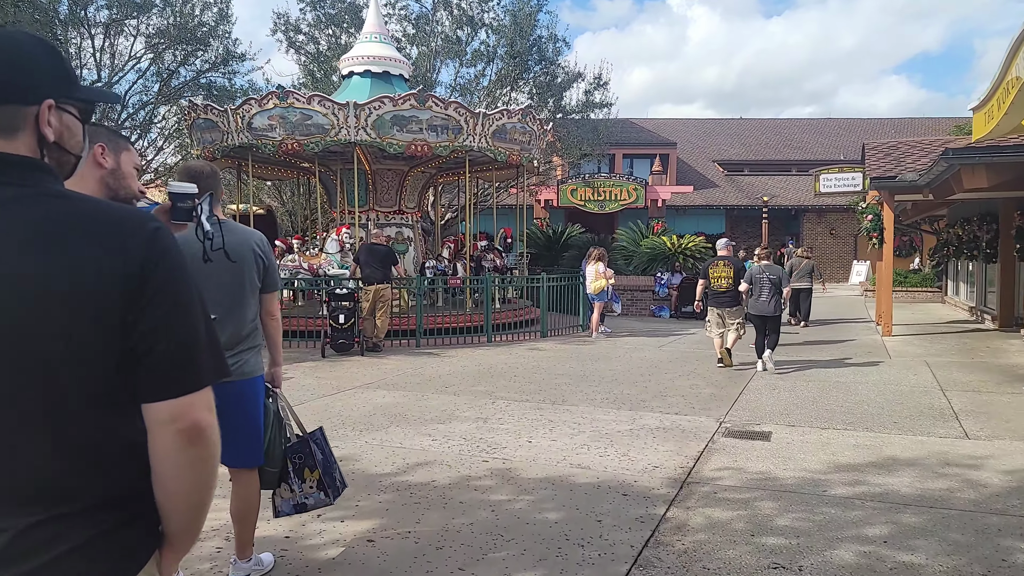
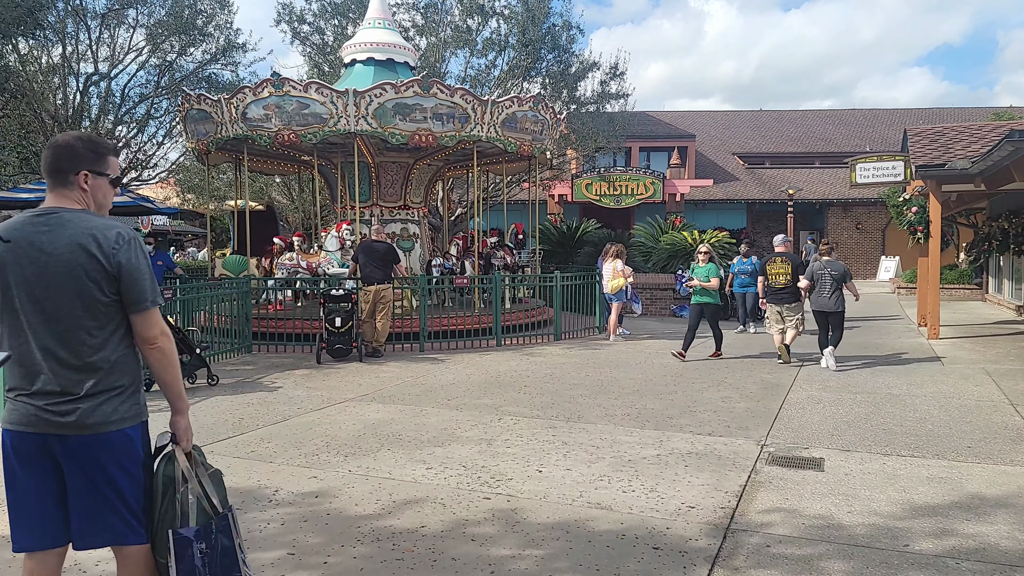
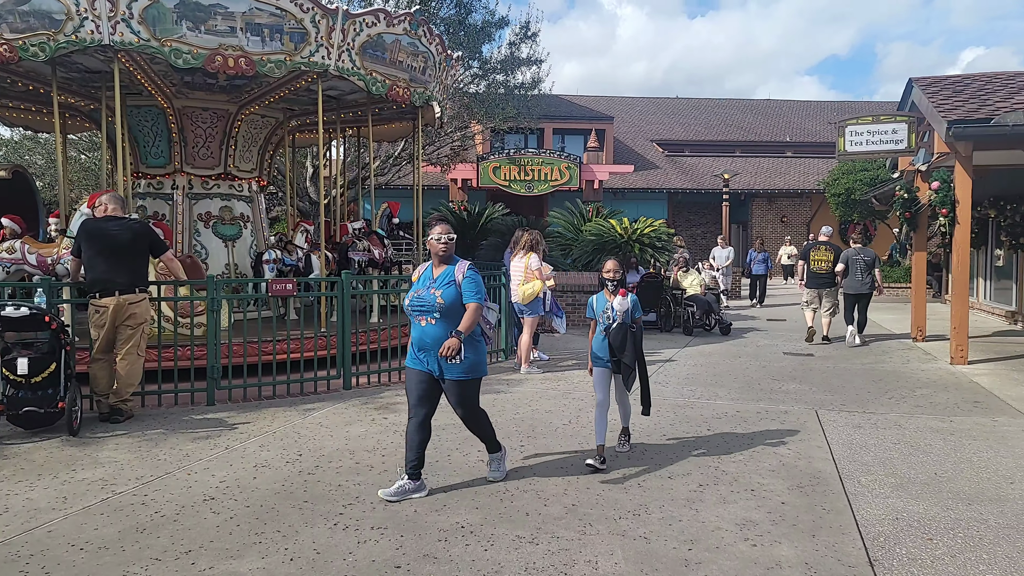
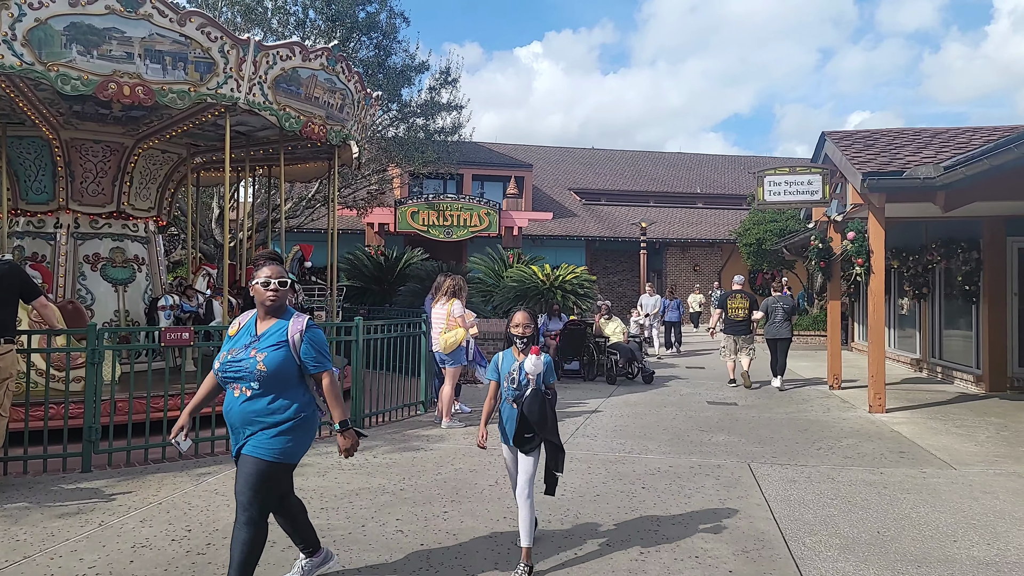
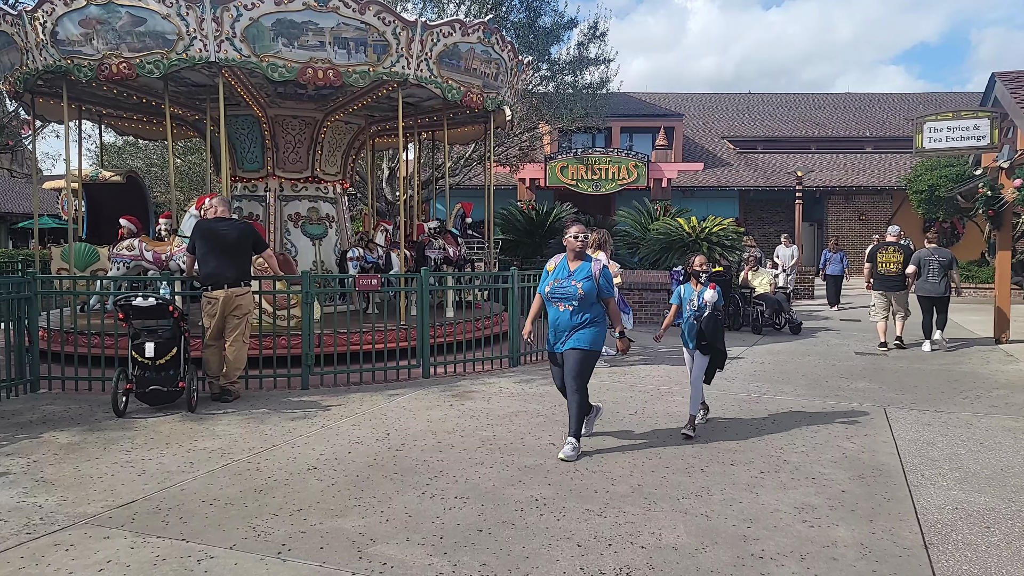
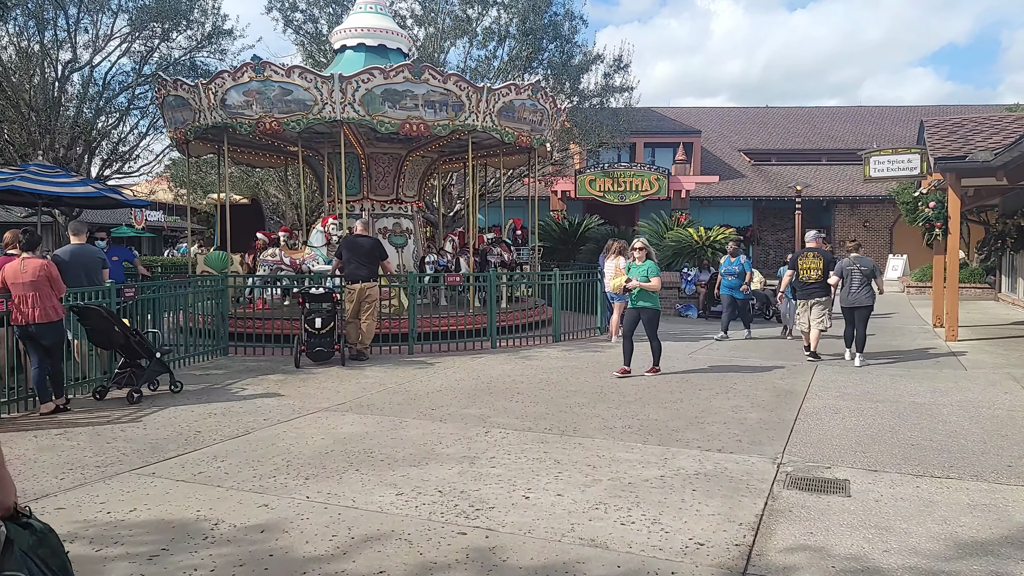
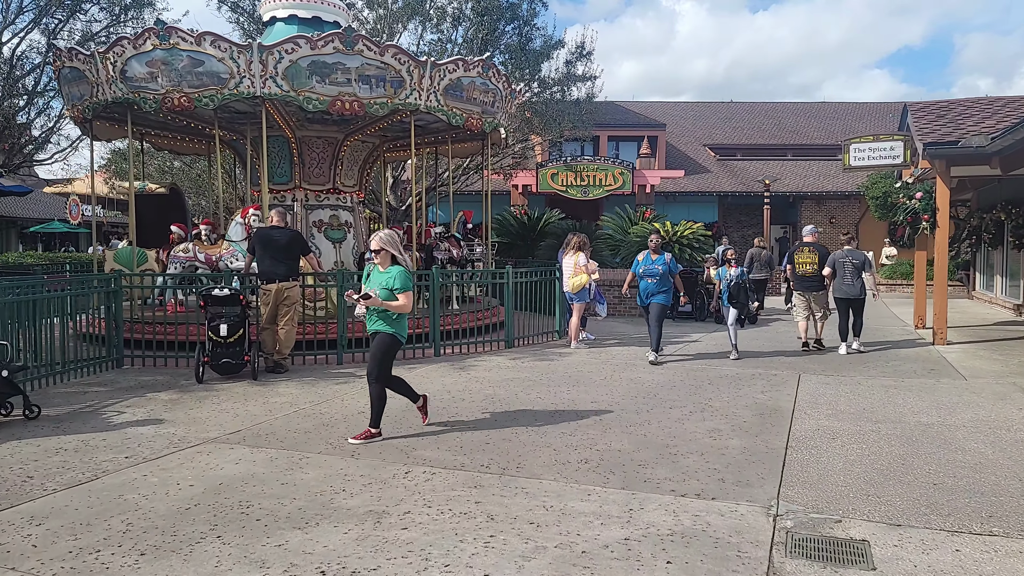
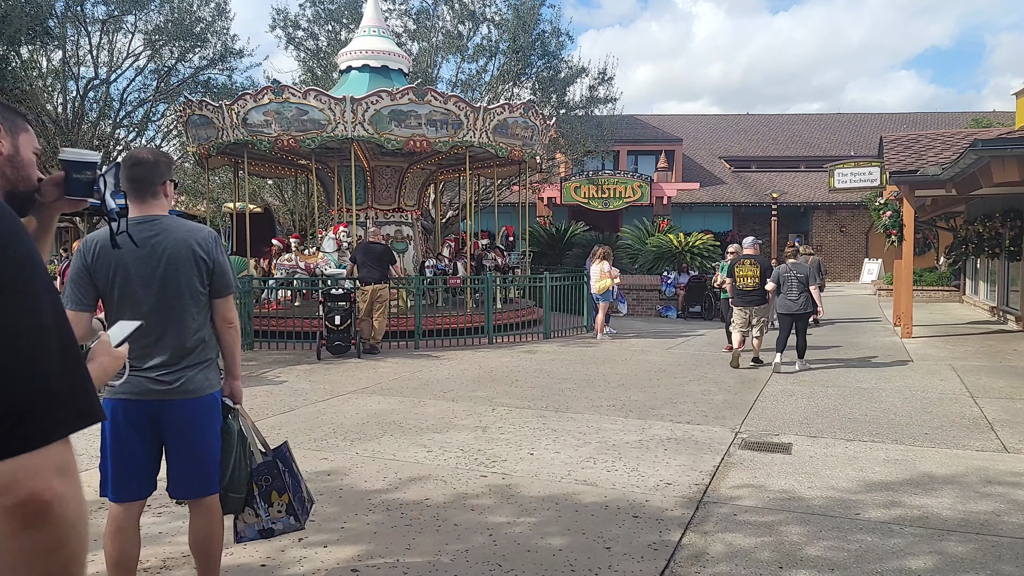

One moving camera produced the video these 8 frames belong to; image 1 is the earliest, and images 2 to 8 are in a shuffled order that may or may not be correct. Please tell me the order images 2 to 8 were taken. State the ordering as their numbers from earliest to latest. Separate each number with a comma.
8, 2, 6, 7, 5, 3, 4
